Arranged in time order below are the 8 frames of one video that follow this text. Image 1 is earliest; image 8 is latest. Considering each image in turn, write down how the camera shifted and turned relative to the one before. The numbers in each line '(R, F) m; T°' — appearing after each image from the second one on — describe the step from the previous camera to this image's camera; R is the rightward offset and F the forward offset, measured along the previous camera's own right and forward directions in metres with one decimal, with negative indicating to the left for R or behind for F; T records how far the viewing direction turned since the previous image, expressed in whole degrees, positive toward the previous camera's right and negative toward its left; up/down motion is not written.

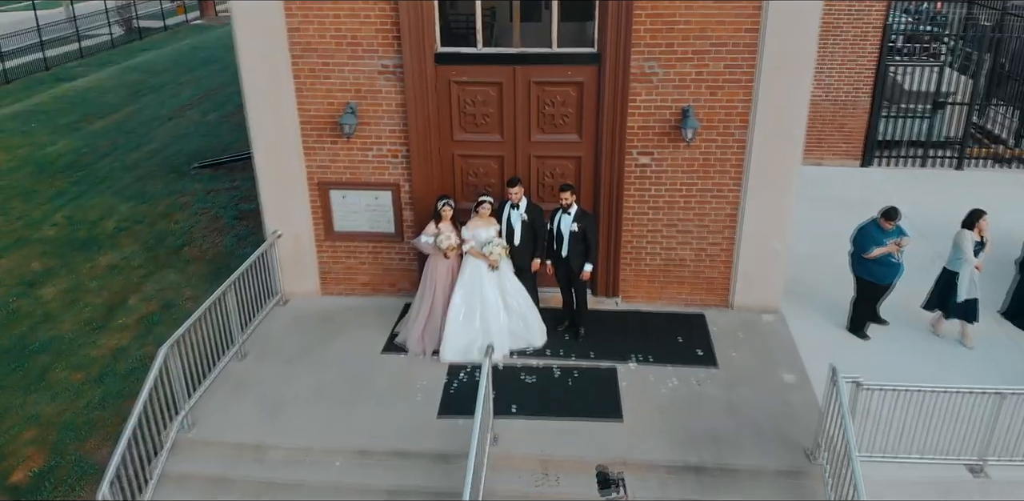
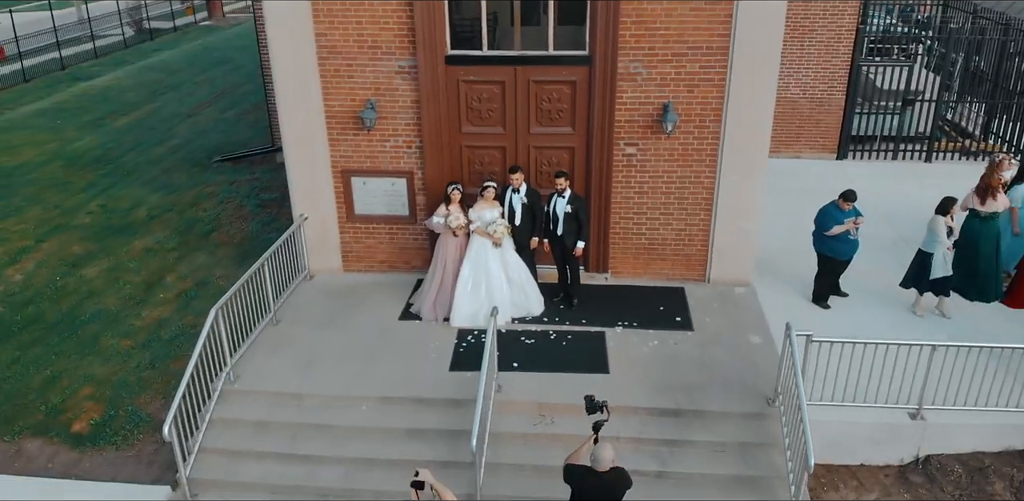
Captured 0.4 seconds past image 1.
(0.0, -0.8) m; 0°
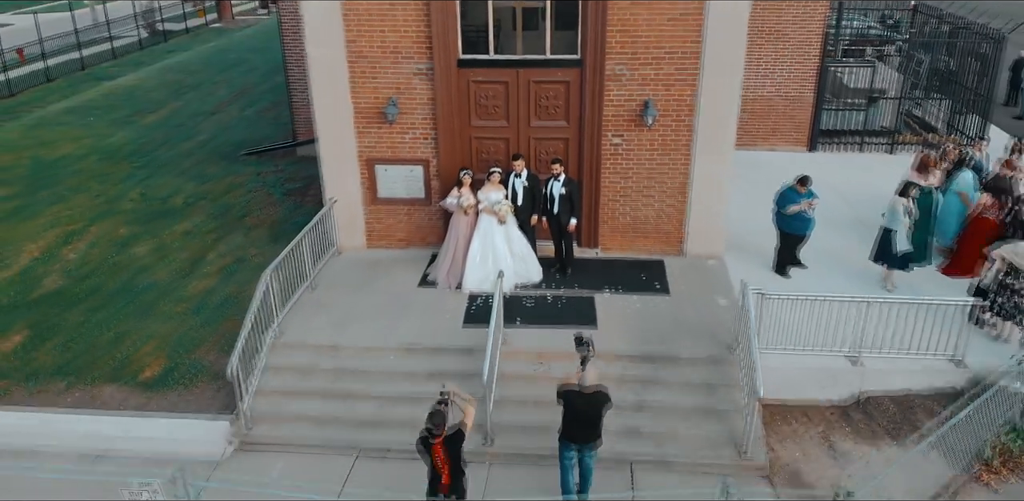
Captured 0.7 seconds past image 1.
(0.0, -1.1) m; 0°
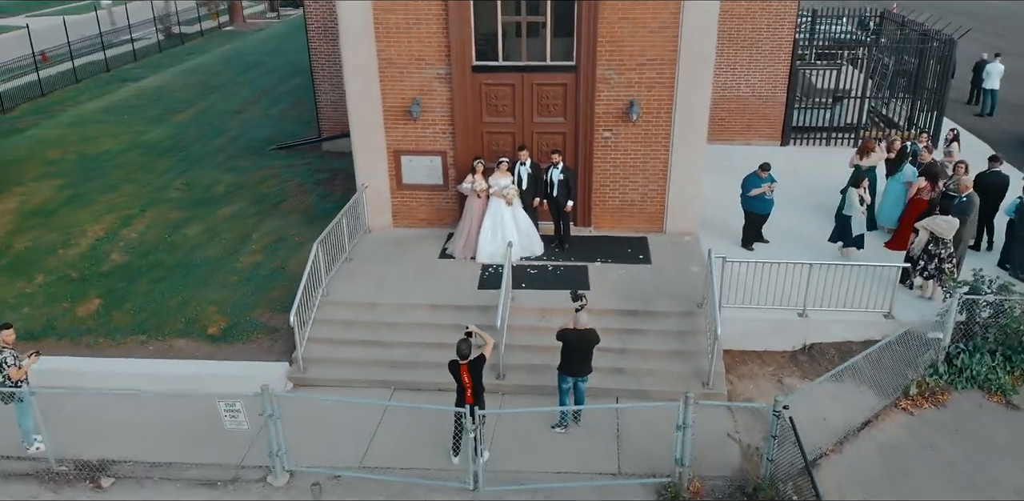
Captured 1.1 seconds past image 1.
(-0.1, -1.4) m; 0°
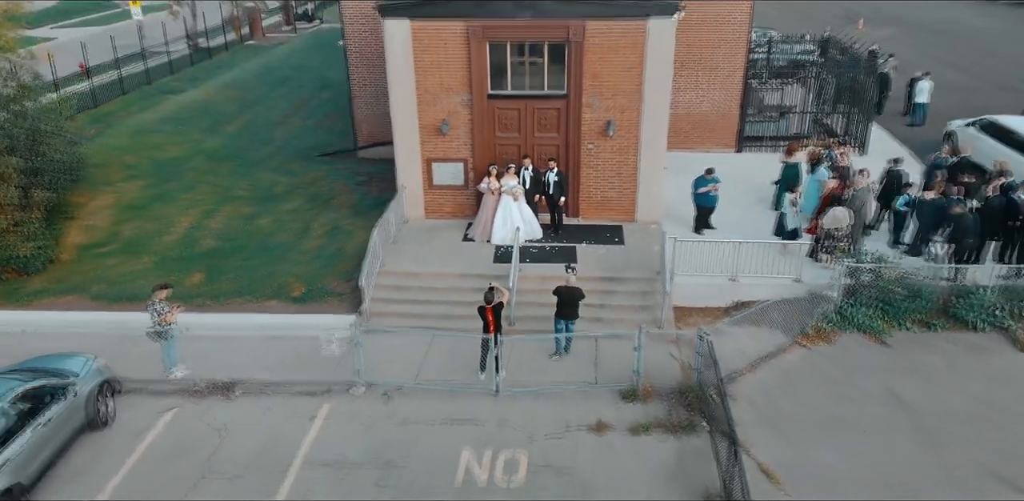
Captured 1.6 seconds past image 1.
(-0.1, -2.9) m; 0°
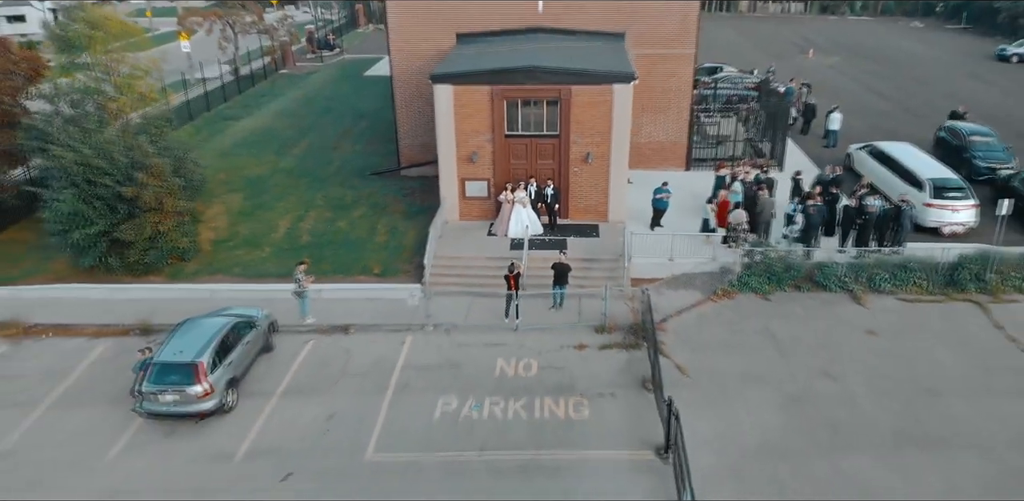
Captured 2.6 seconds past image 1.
(-0.3, -5.5) m; 0°
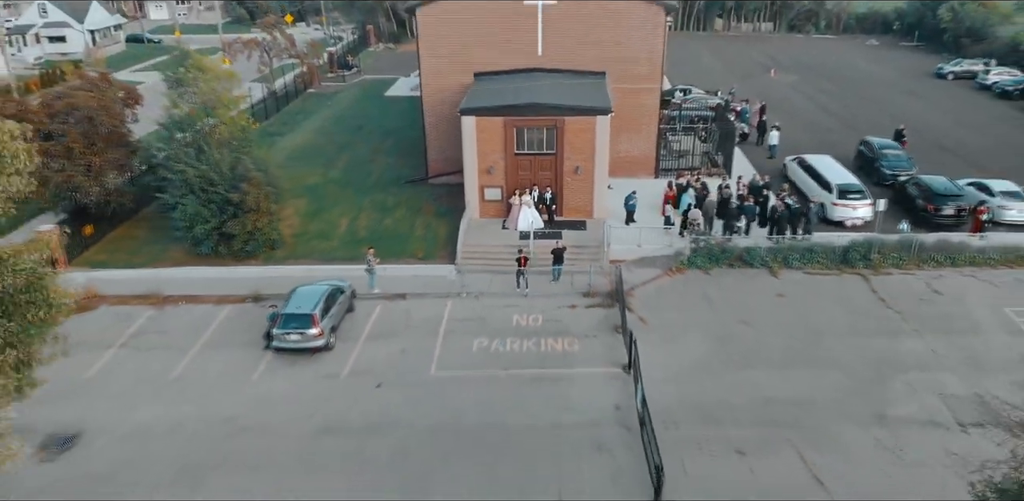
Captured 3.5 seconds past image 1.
(-0.3, -5.9) m; 0°
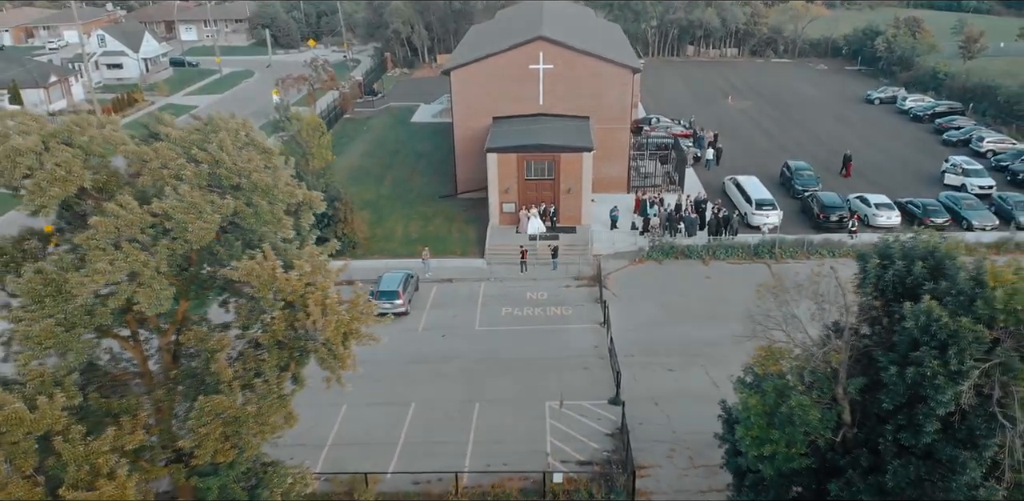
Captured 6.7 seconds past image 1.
(-0.6, -9.8) m; 0°
